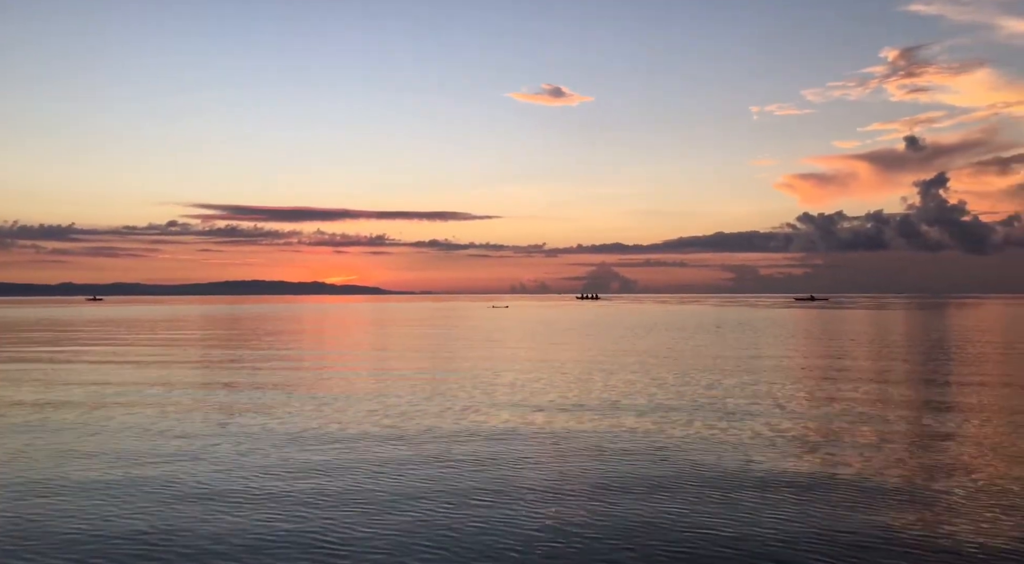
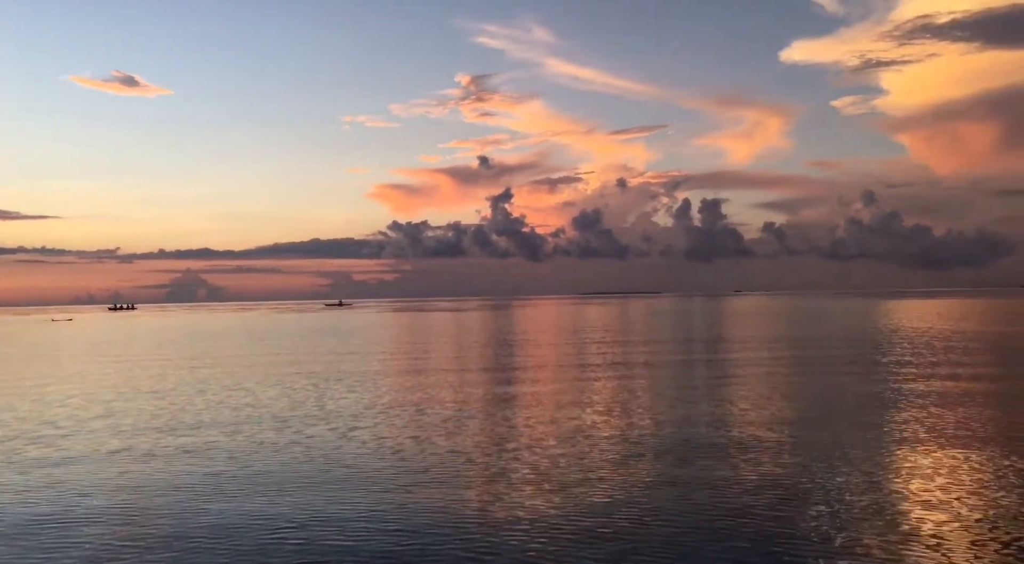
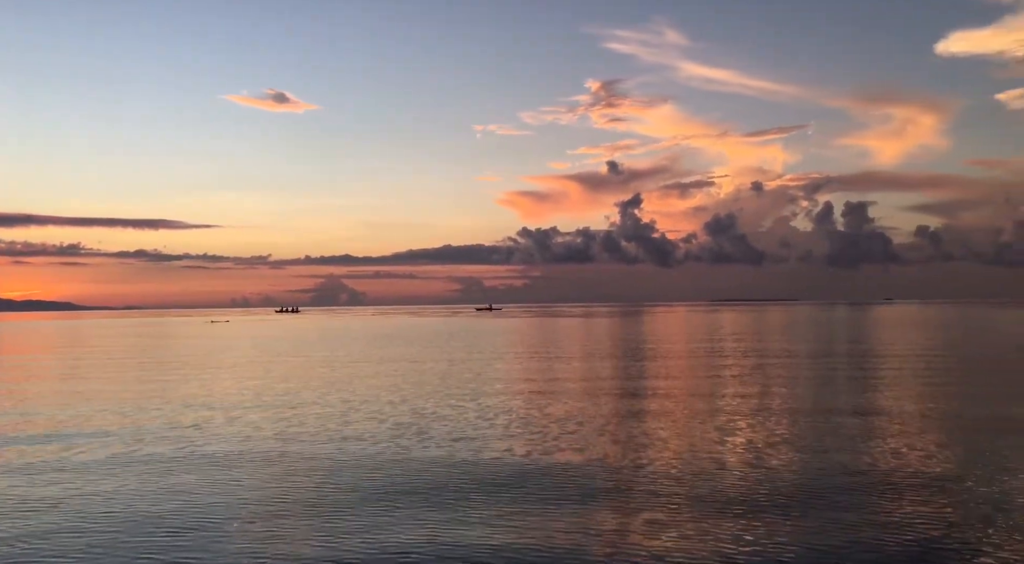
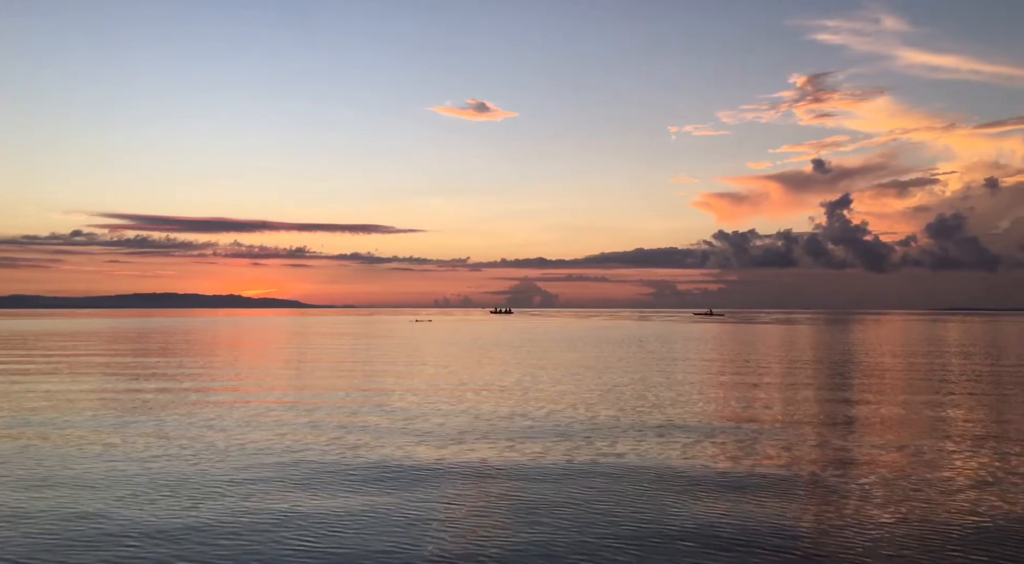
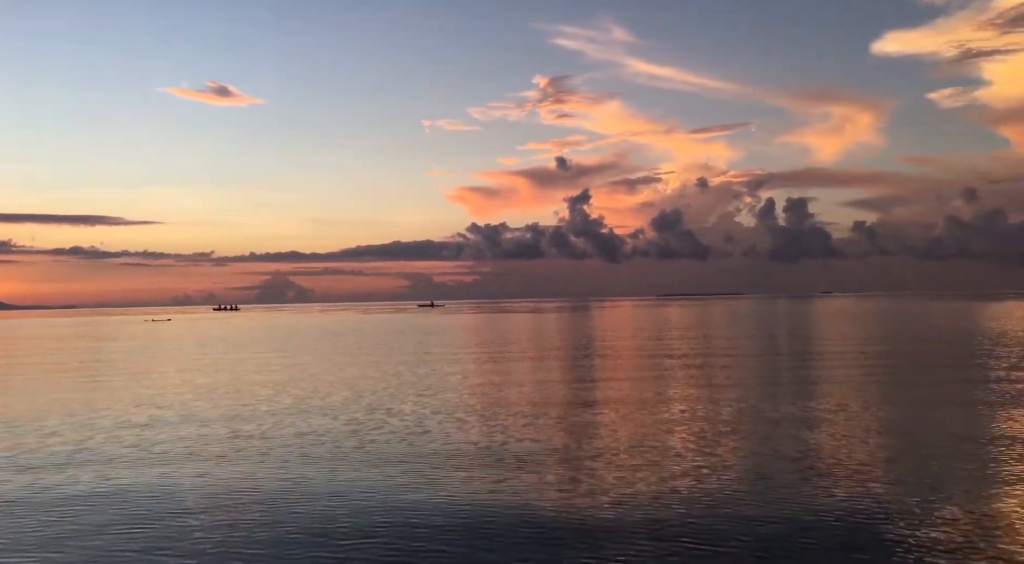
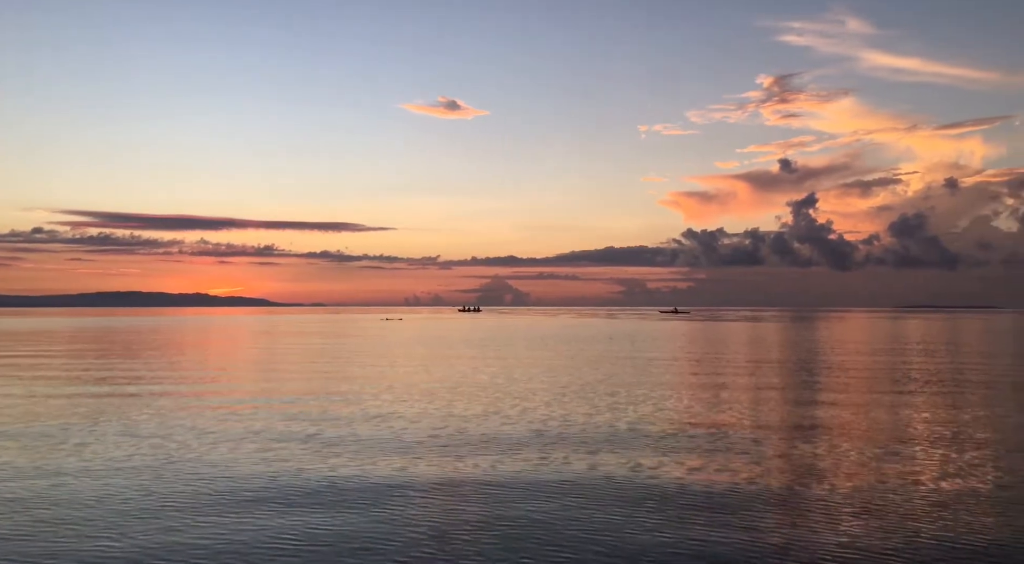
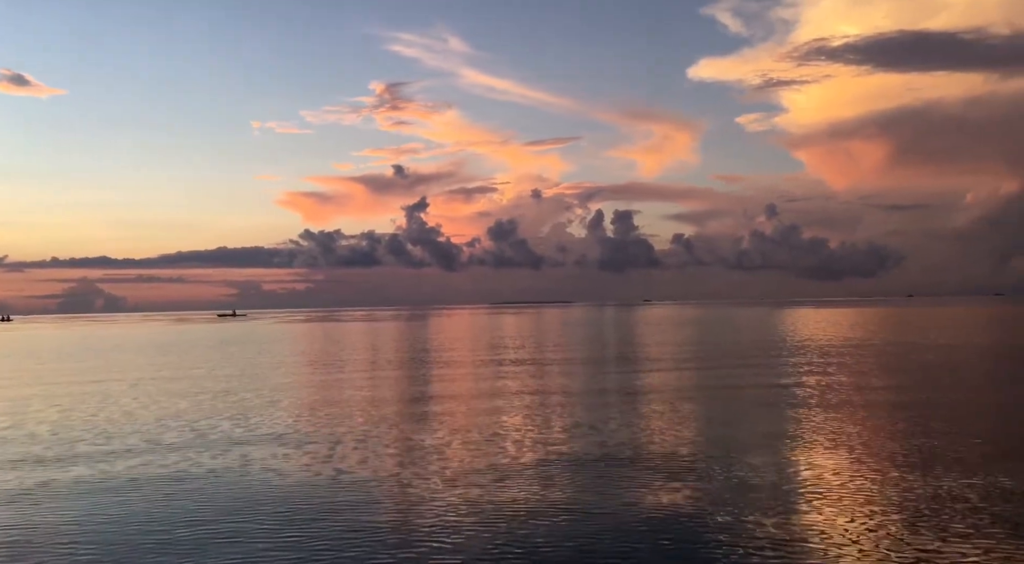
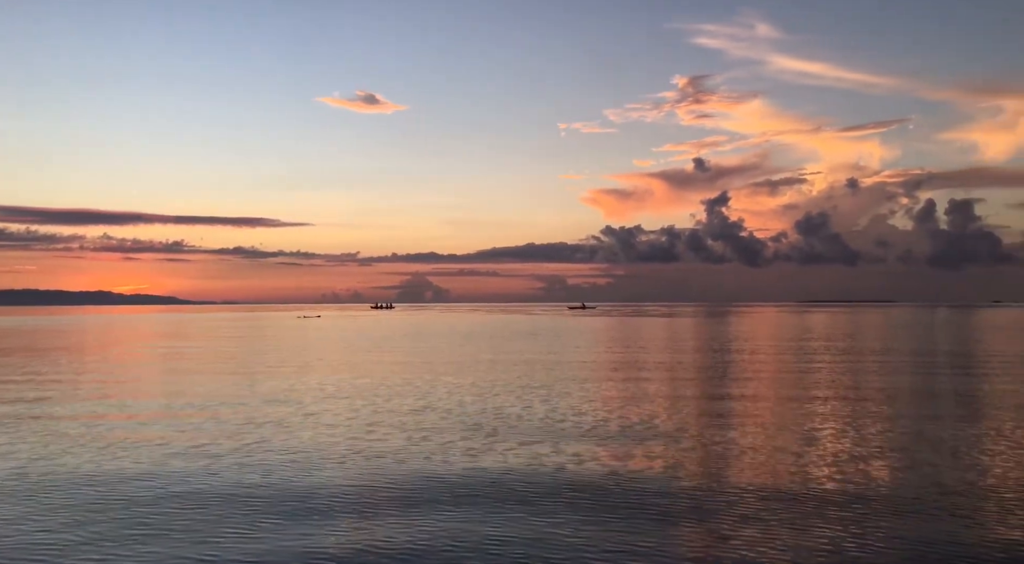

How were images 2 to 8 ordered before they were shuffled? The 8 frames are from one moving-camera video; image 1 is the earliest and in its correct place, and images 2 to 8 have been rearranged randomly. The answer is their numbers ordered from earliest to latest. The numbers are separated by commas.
4, 6, 8, 3, 5, 2, 7
